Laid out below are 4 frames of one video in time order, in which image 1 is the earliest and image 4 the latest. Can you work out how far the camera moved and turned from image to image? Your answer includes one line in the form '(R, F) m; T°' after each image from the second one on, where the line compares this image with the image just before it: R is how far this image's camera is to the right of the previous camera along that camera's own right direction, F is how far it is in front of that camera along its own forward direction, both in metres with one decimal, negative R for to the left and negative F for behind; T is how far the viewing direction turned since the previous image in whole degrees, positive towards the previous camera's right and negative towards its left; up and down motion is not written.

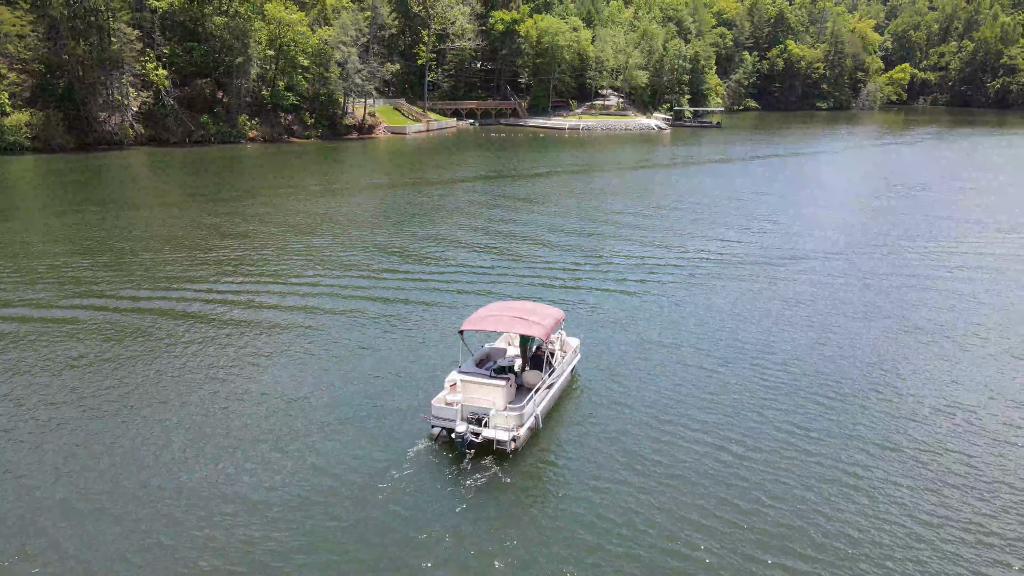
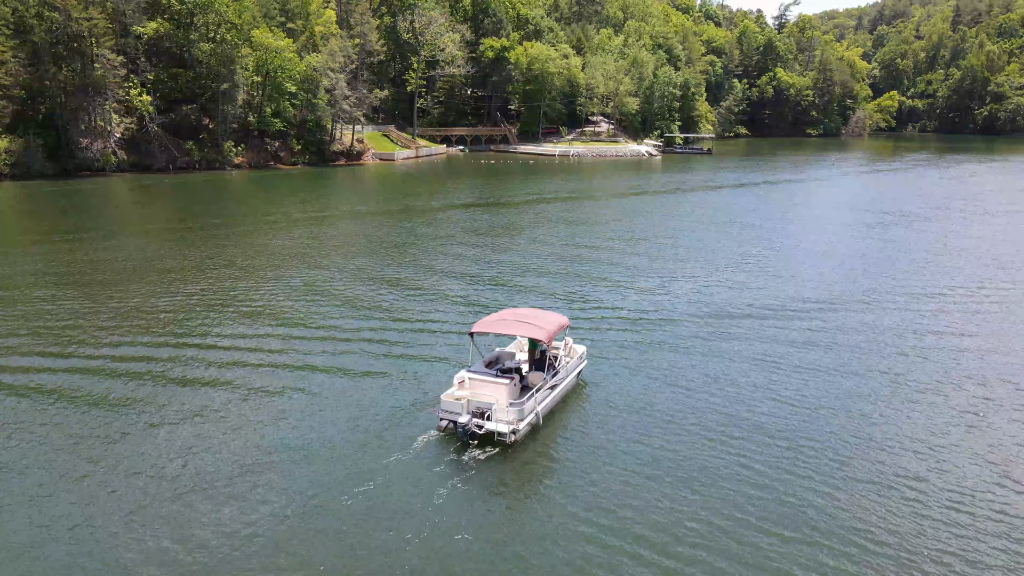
(+0.2, +1.6) m; +1°
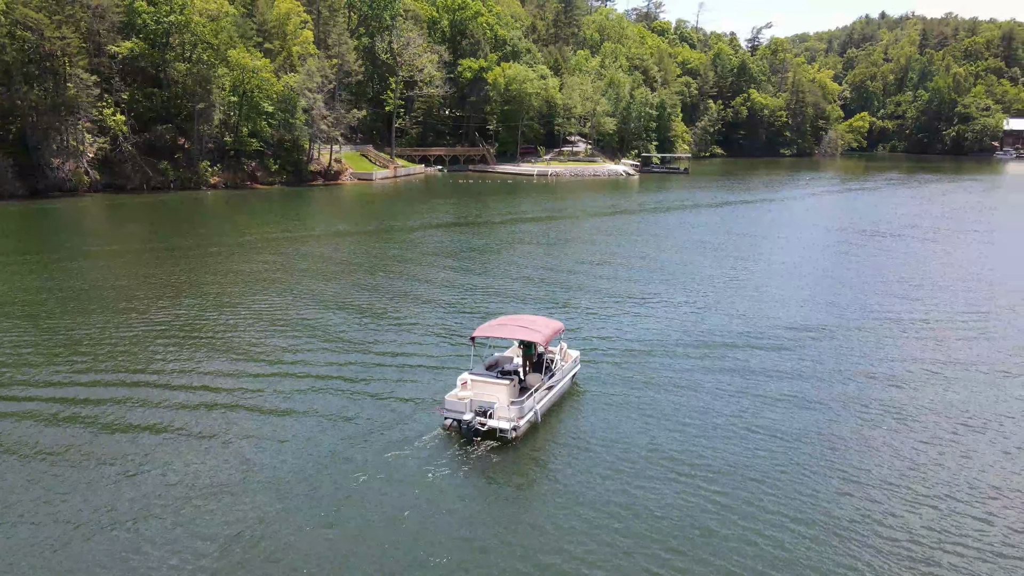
(+0.2, +0.1) m; +2°
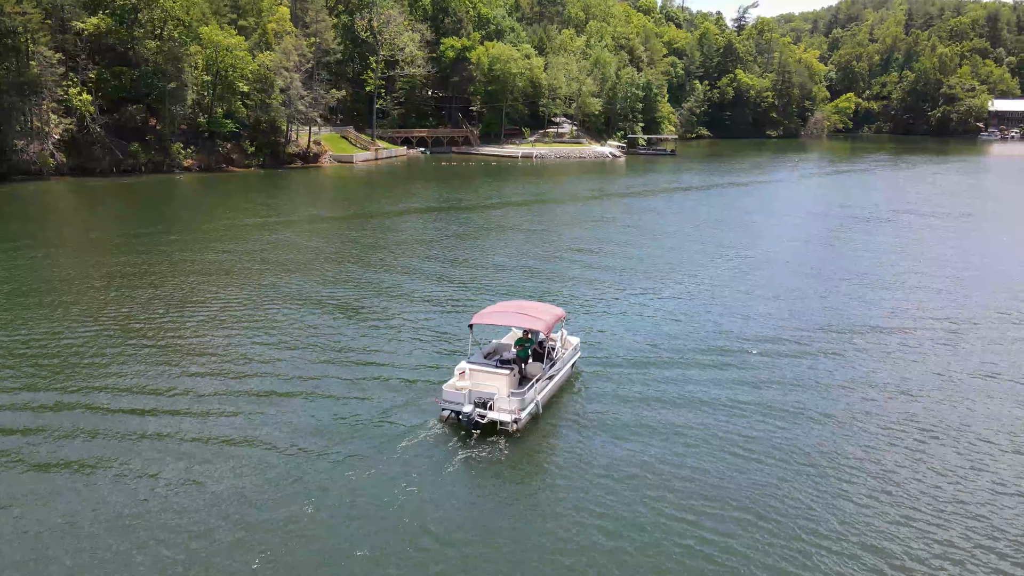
(-0.1, +1.6) m; +1°
